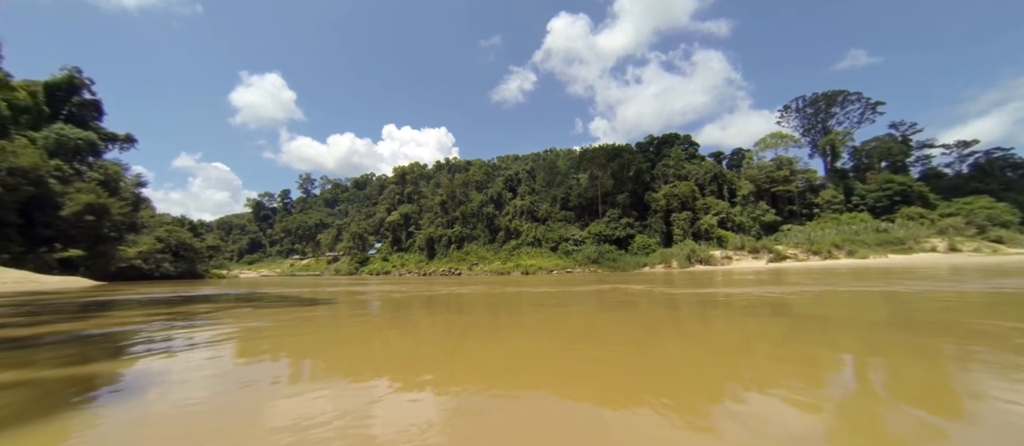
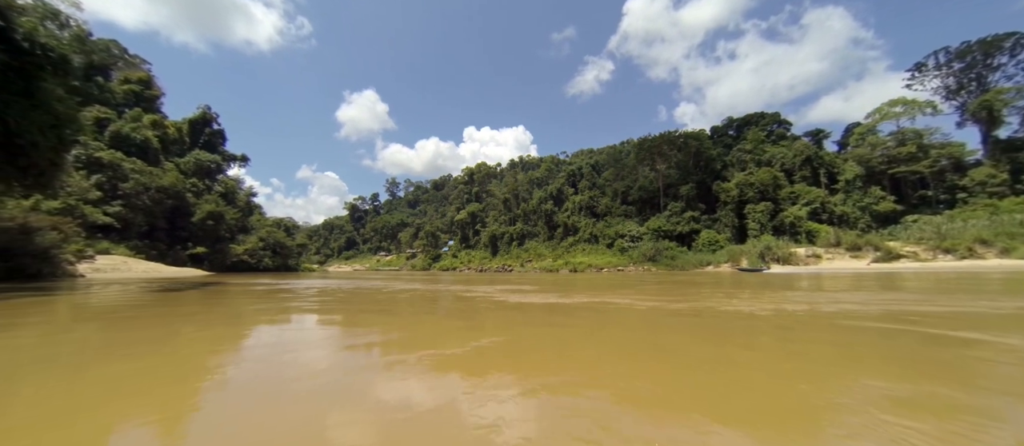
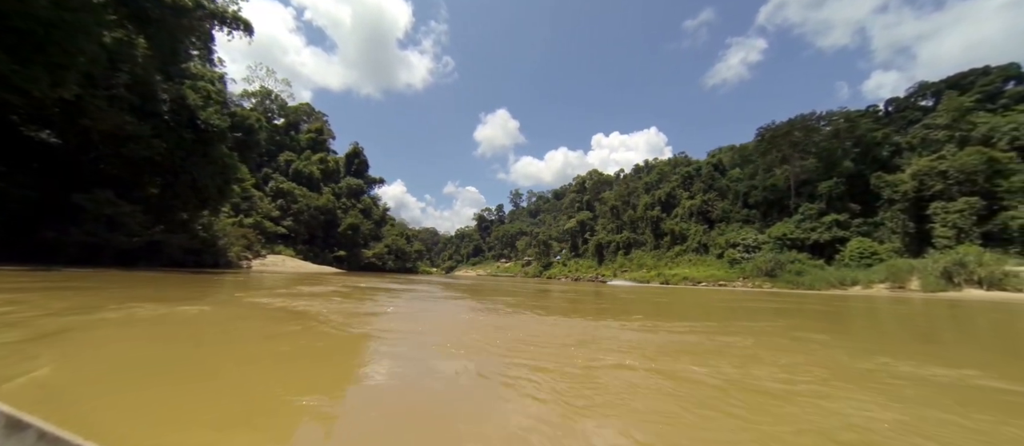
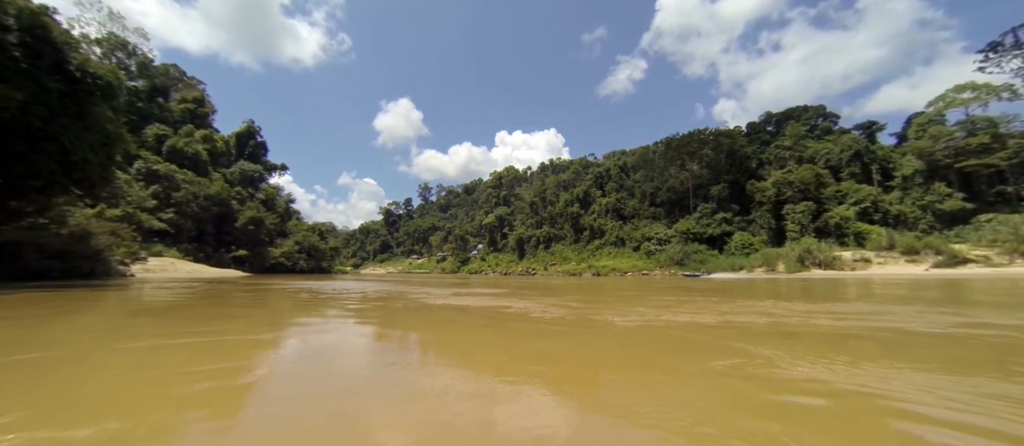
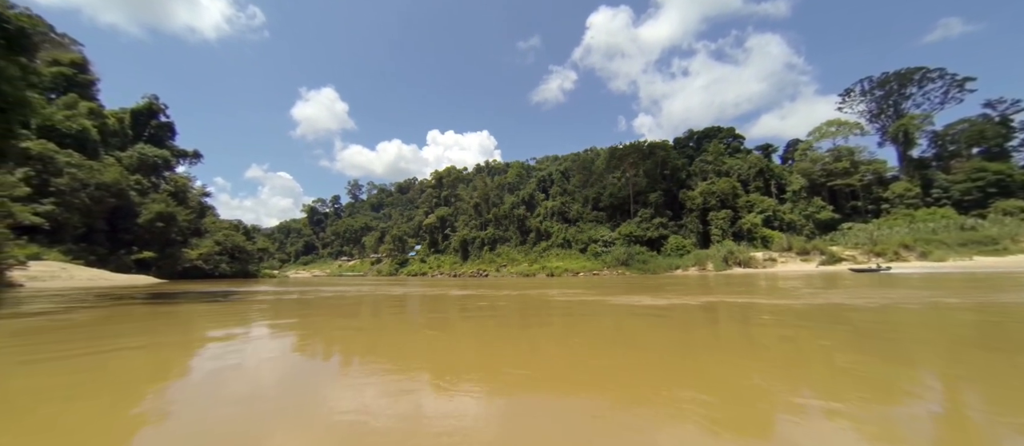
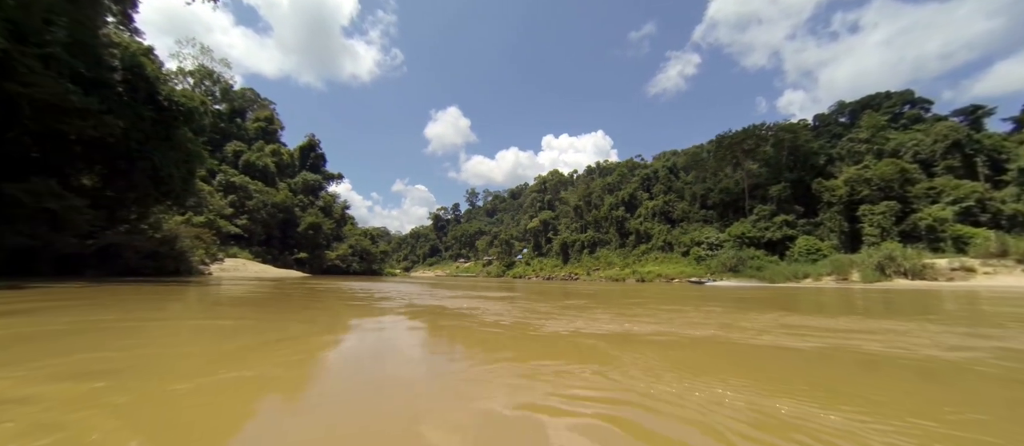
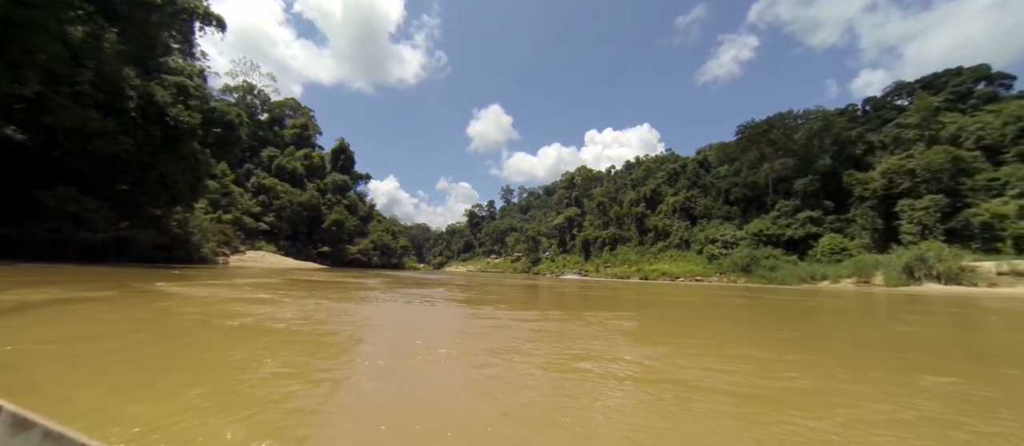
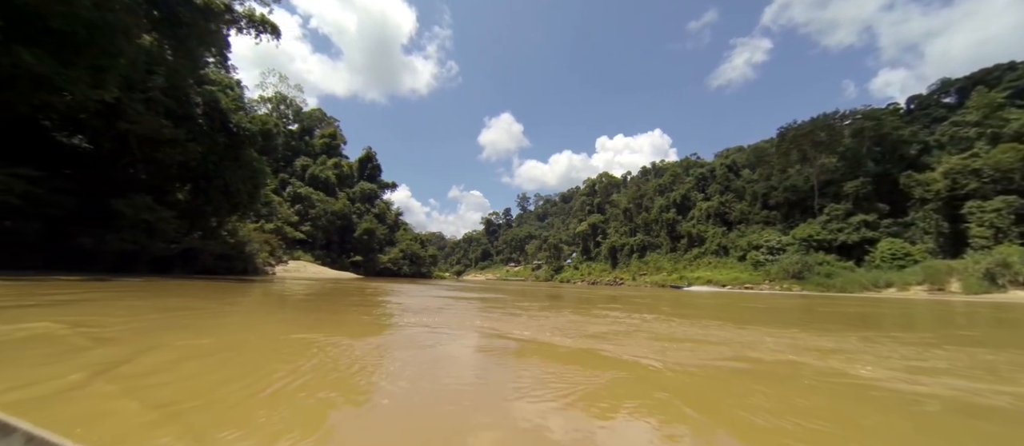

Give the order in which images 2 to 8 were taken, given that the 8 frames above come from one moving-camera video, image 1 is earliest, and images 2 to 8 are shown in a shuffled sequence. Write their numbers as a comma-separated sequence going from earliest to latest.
5, 2, 4, 6, 8, 3, 7
